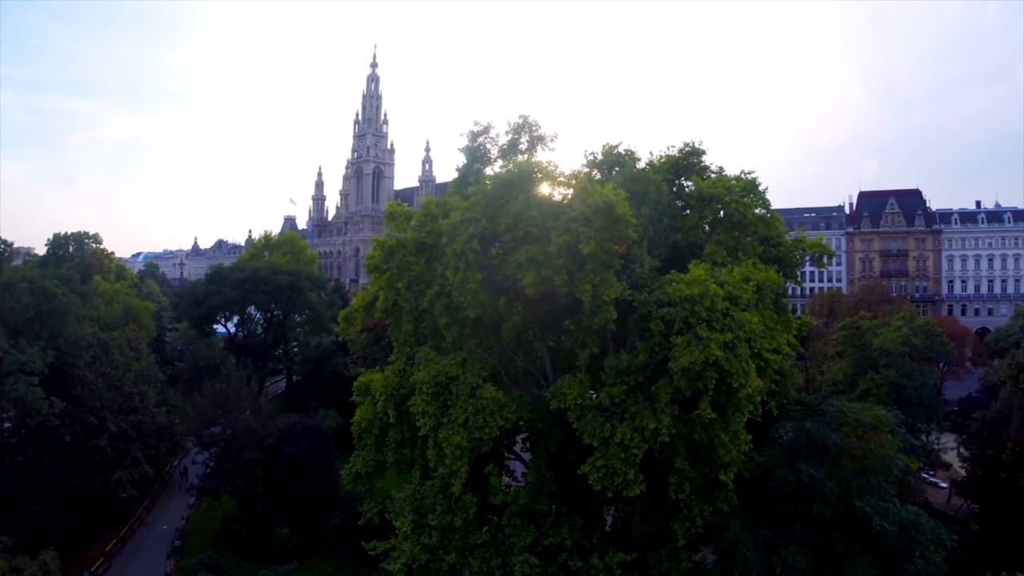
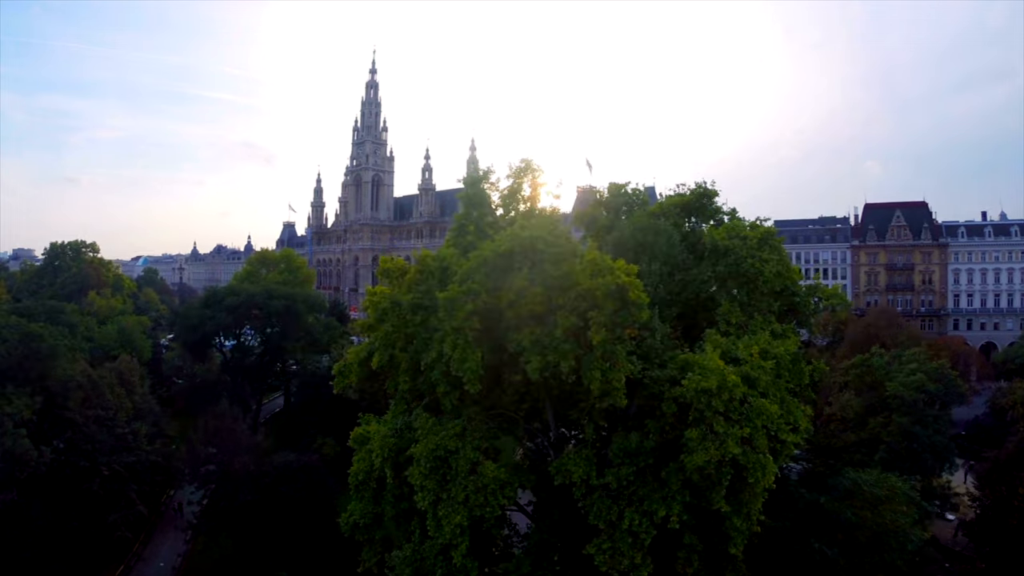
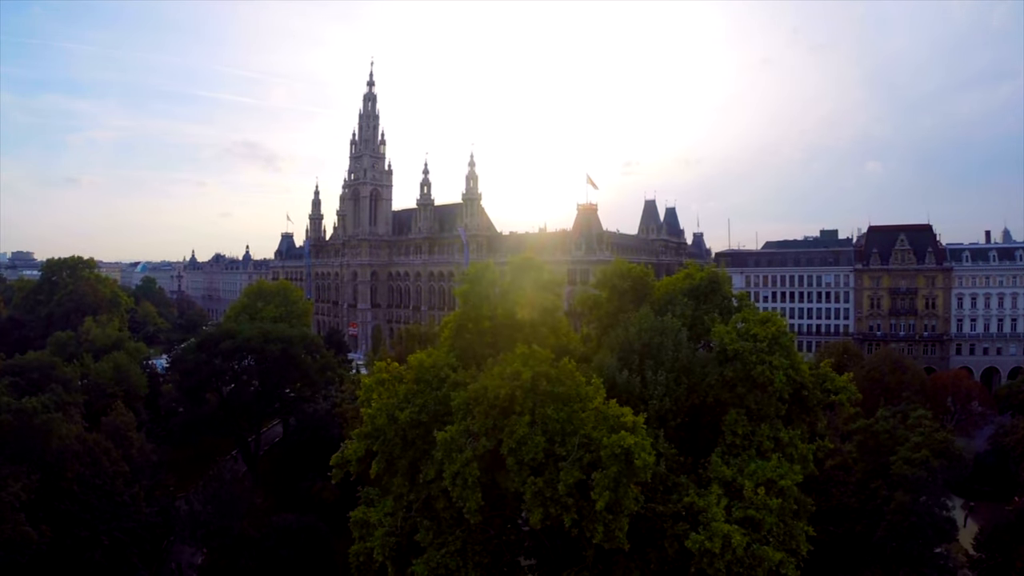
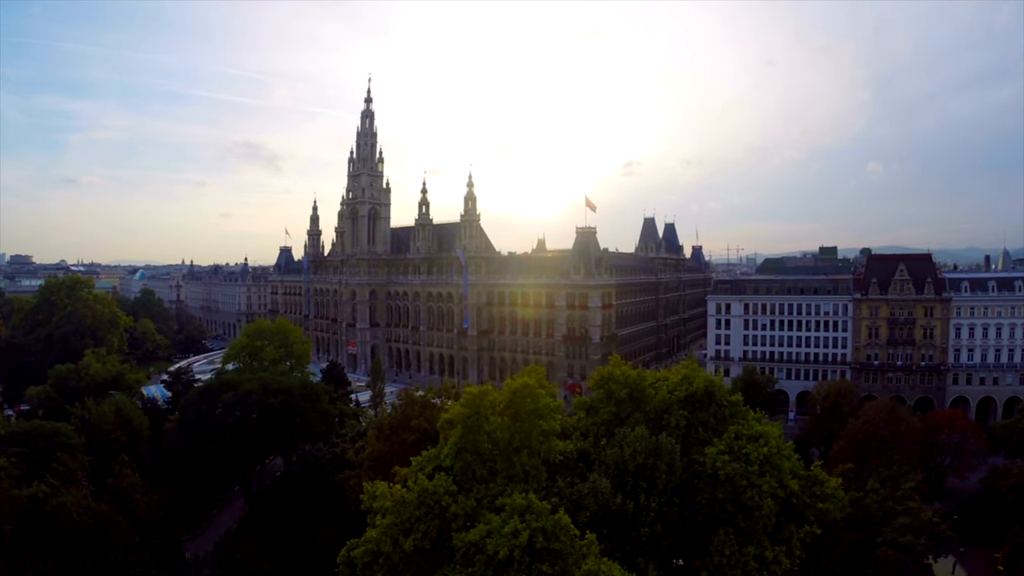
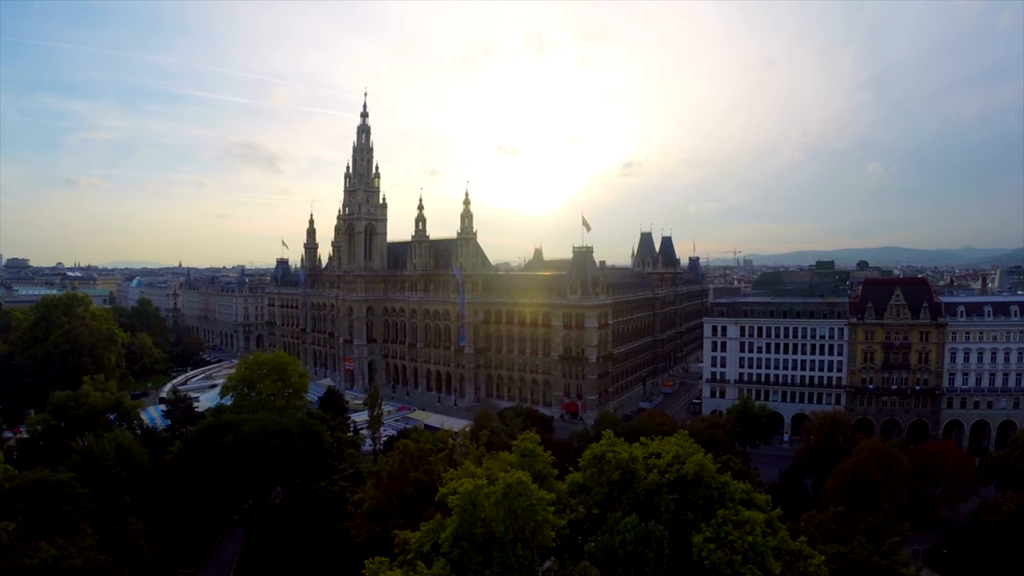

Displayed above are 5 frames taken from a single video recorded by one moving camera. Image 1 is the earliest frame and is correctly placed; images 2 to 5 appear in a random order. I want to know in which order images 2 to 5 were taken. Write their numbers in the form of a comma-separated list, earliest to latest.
2, 3, 4, 5
